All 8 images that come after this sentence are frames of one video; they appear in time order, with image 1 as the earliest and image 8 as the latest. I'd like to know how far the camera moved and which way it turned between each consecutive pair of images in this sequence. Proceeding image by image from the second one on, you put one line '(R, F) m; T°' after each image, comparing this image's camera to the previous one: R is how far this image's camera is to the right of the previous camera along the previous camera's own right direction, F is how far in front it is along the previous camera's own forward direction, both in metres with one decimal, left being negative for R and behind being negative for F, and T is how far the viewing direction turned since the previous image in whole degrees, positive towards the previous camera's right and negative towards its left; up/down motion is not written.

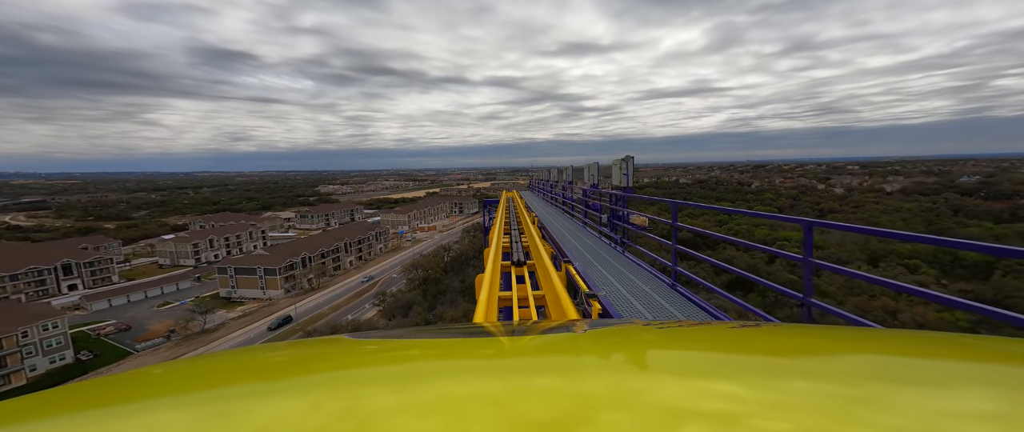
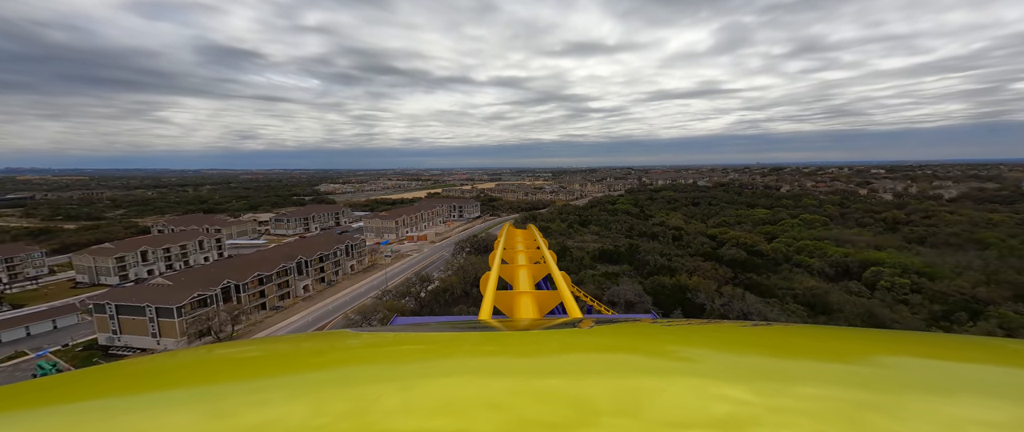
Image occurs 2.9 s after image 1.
(0.0, +2.3) m; -1°
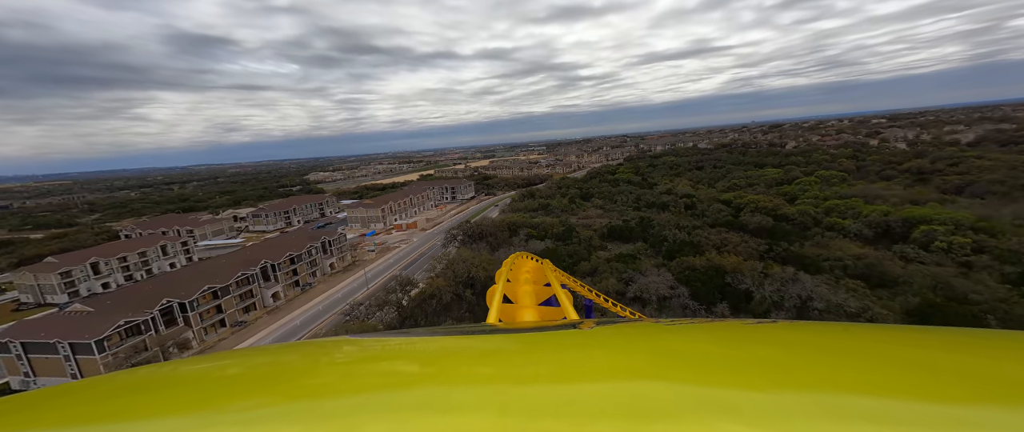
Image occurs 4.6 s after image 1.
(0.0, +1.0) m; 0°
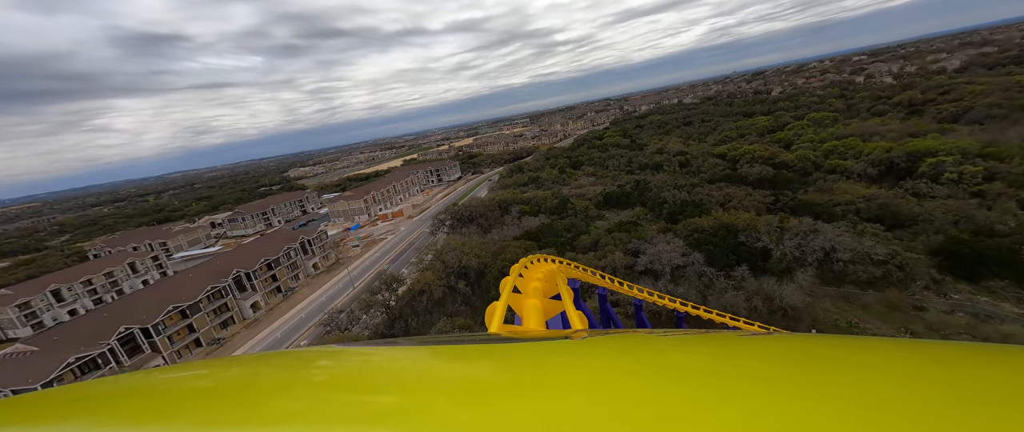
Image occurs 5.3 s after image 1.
(0.0, +0.4) m; +1°
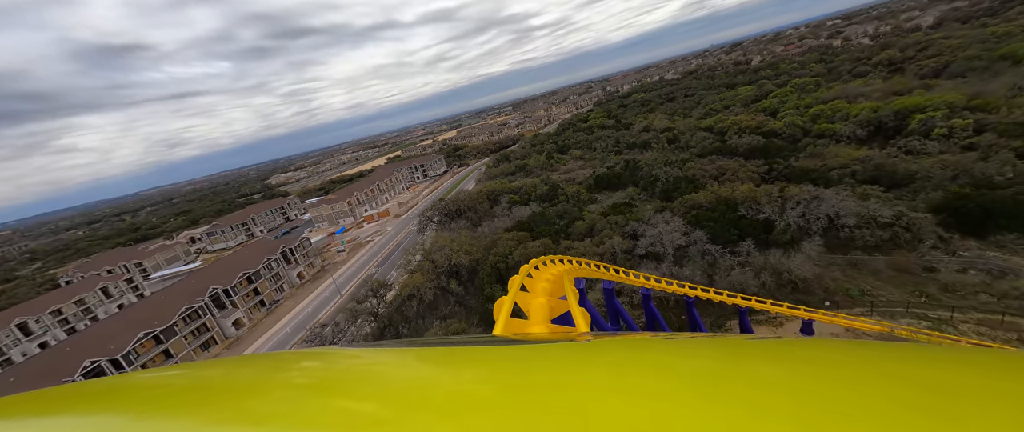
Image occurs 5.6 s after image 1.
(0.0, +0.2) m; +1°
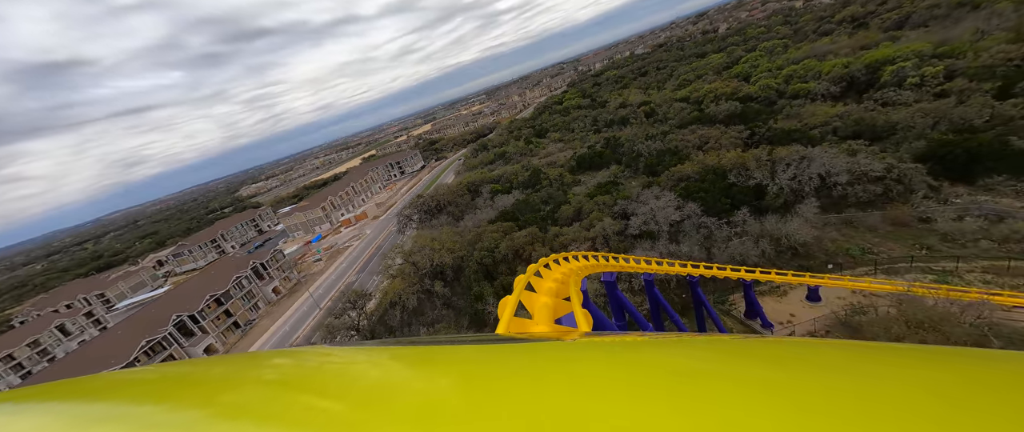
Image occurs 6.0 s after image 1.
(0.0, +0.2) m; +2°
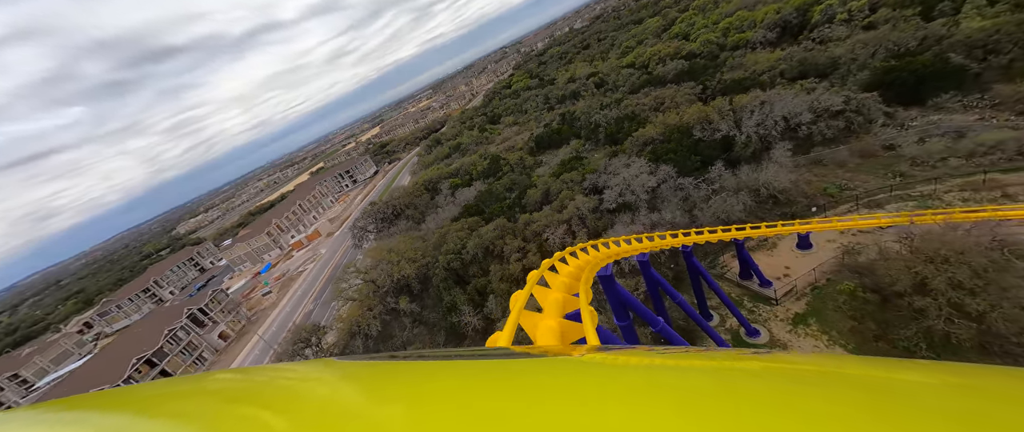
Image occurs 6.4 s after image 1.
(0.0, +0.3) m; +5°
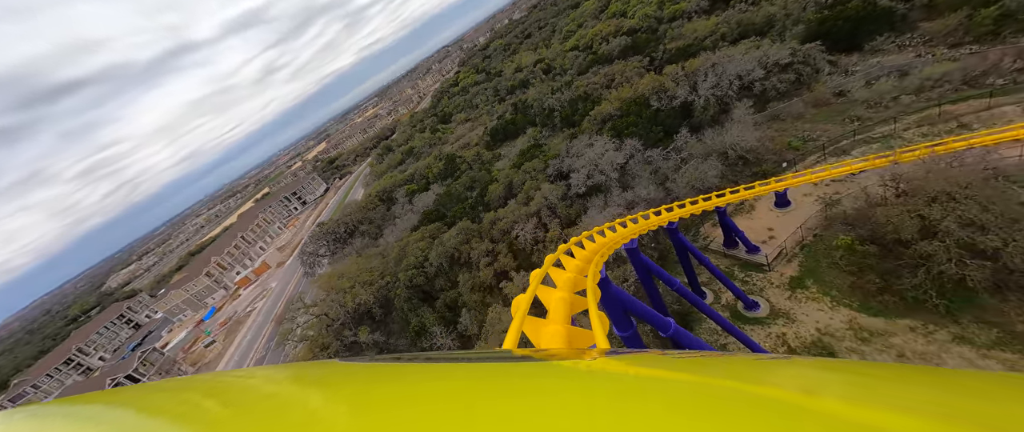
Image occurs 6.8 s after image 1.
(0.0, +0.3) m; +5°
